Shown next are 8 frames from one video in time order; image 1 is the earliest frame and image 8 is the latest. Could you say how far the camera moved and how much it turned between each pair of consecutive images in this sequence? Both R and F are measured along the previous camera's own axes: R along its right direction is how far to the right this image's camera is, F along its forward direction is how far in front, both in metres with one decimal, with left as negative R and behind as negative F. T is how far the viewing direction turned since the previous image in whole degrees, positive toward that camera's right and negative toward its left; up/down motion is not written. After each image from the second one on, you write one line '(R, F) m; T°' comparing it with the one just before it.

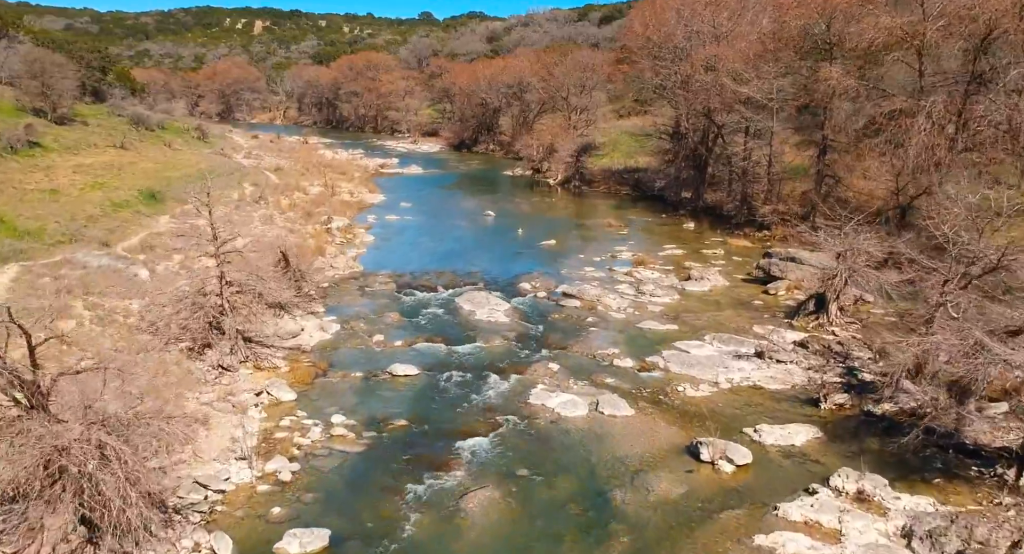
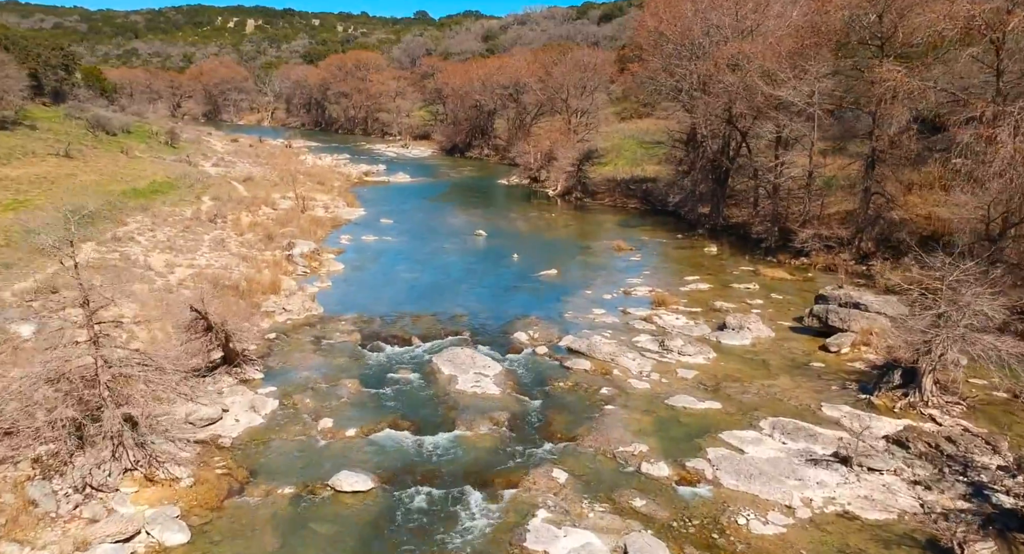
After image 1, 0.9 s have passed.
(+0.1, +3.8) m; 0°
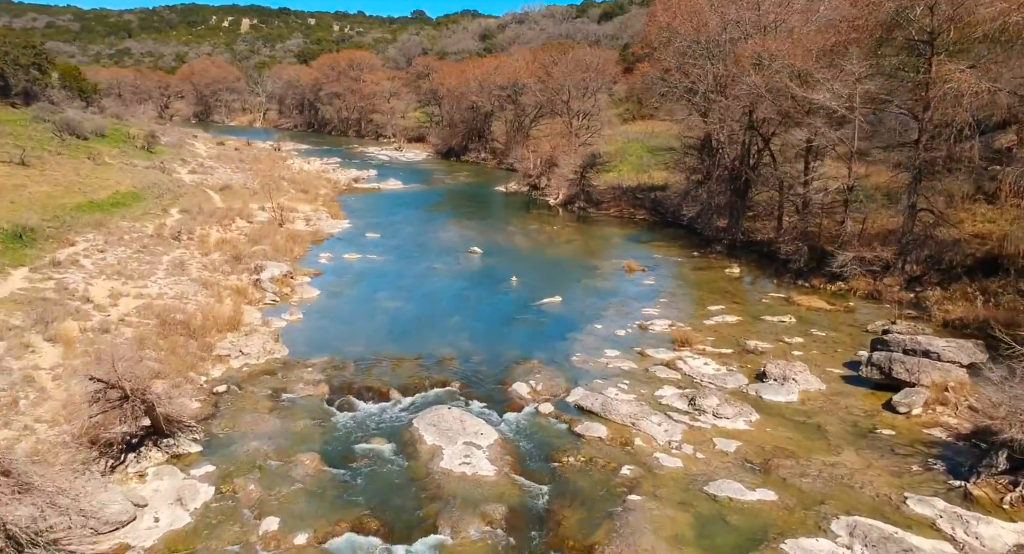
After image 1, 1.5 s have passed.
(0.0, +2.6) m; 0°
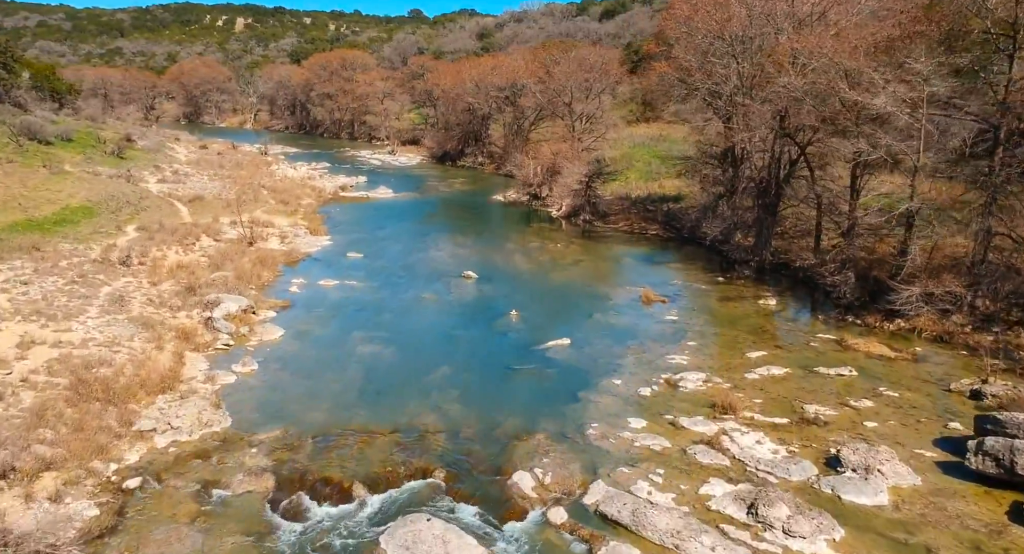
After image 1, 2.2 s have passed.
(0.0, +3.0) m; 0°
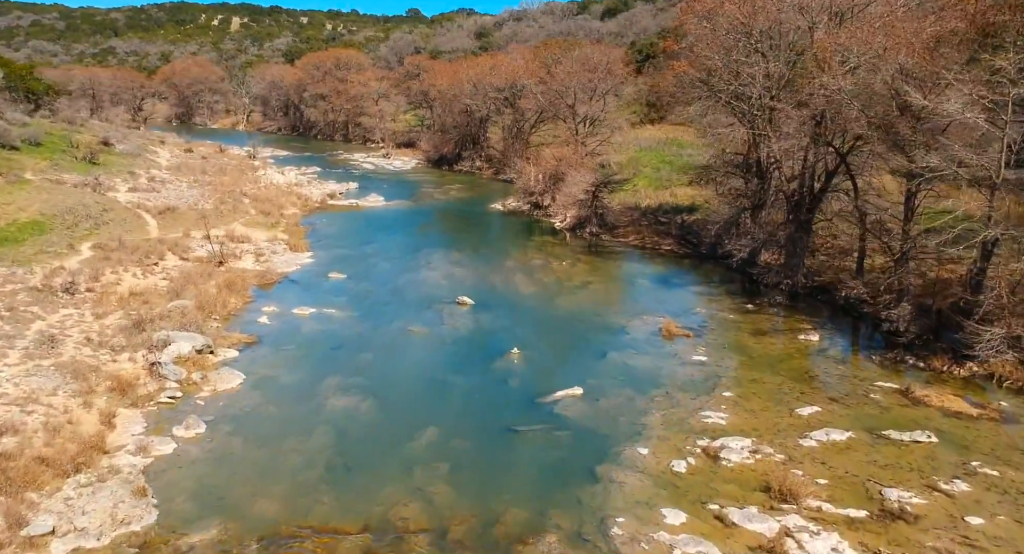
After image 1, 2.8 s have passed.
(-0.1, +2.5) m; 0°
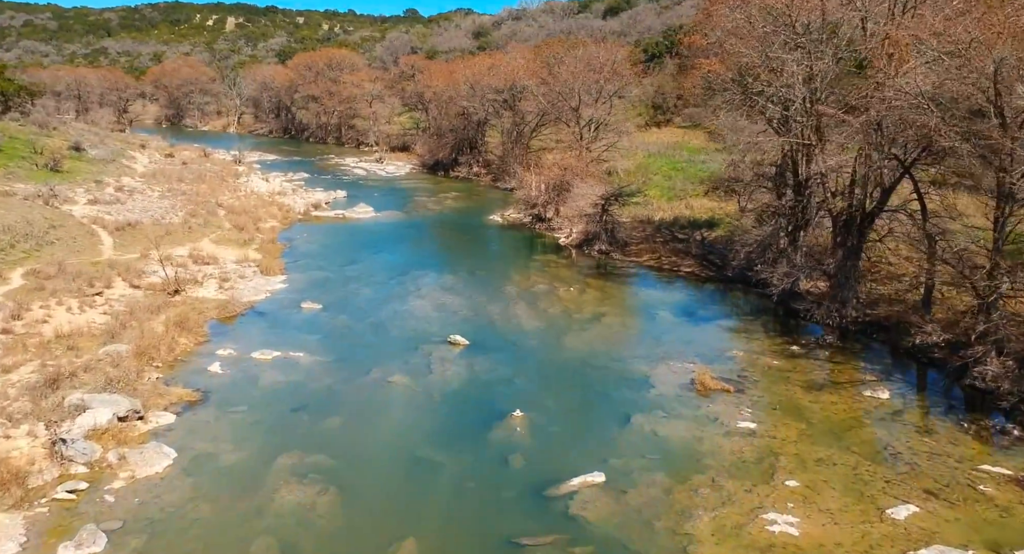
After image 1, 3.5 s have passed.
(-0.1, +3.0) m; 0°
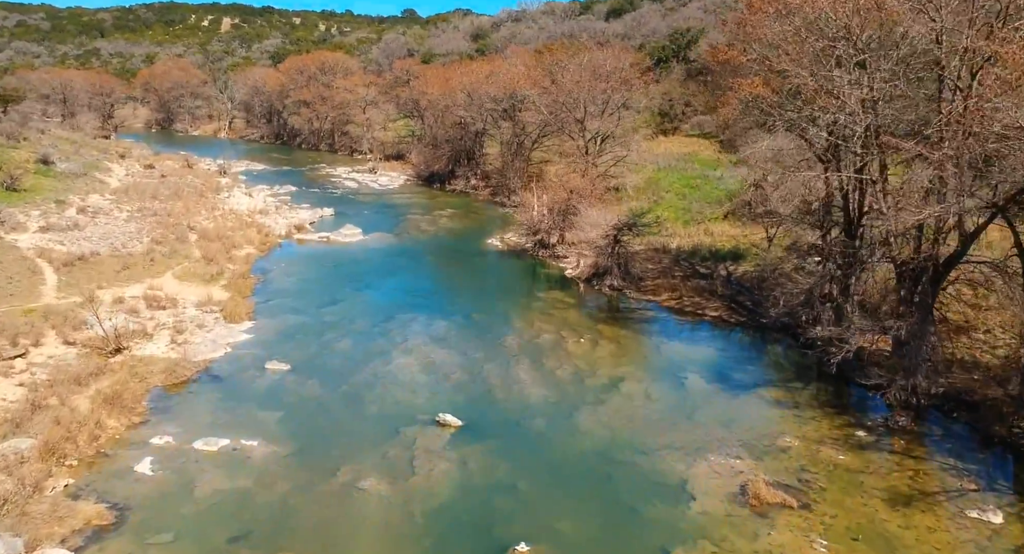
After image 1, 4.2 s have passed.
(-0.1, +2.9) m; 0°
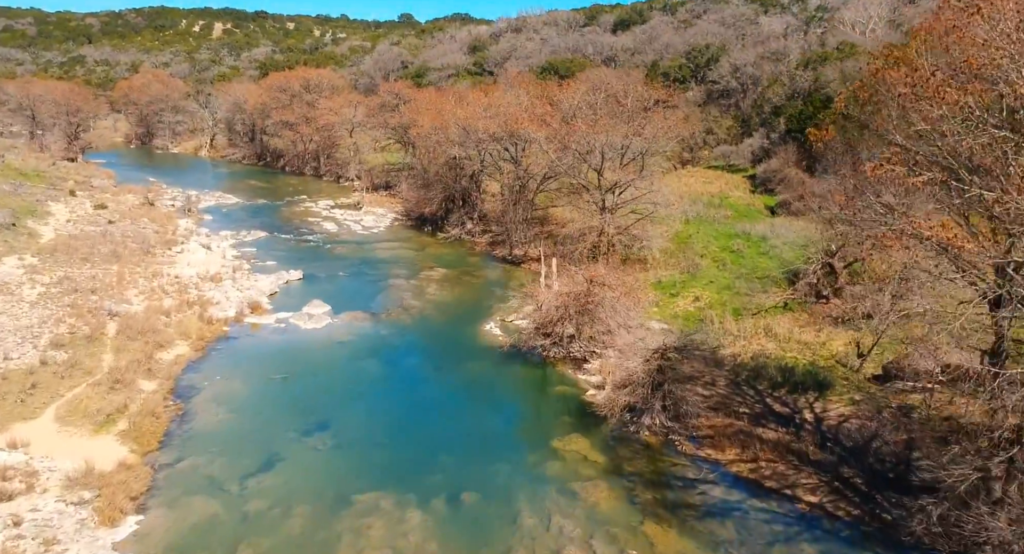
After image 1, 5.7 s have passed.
(-0.2, +6.2) m; 0°
